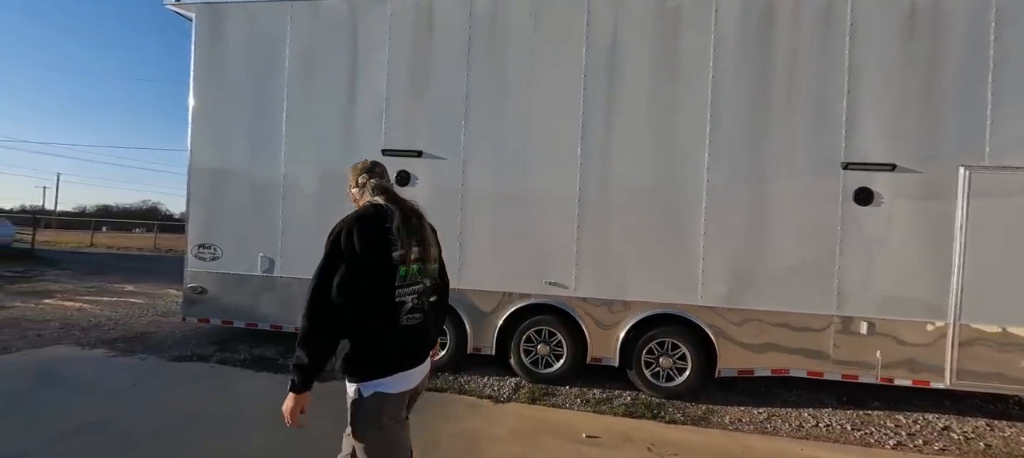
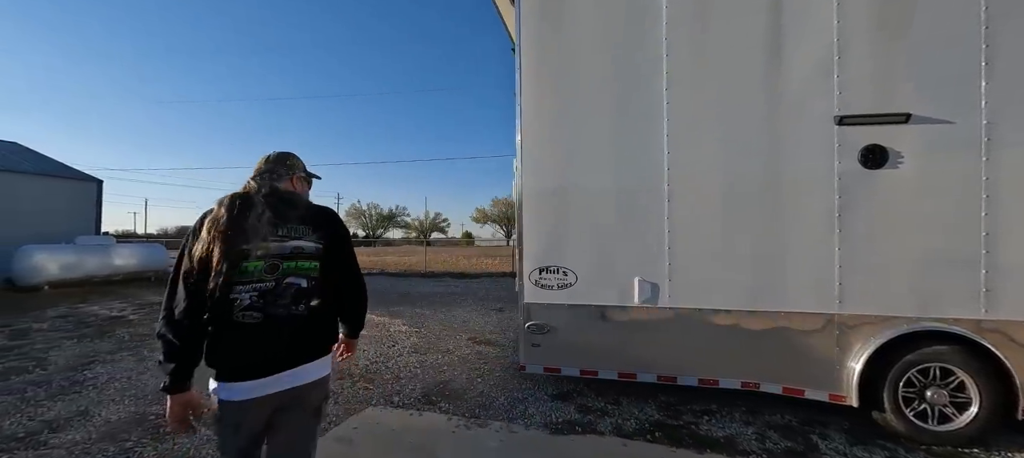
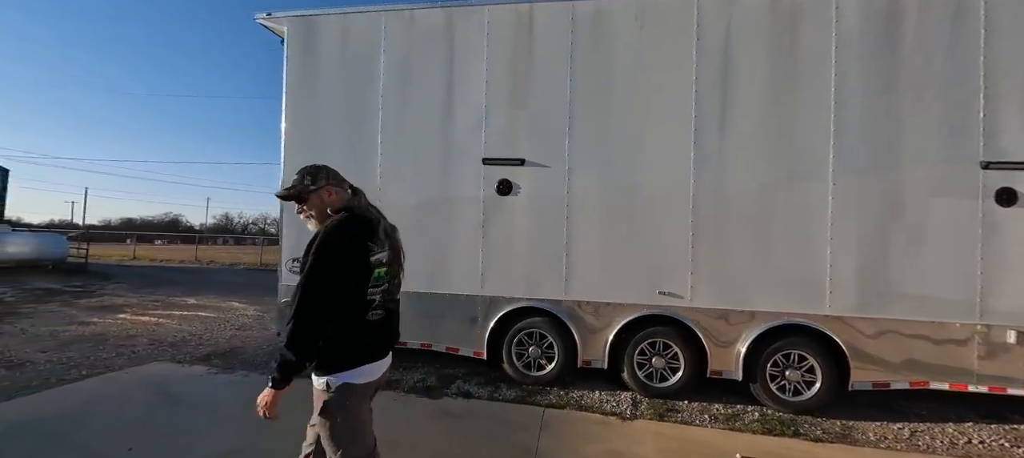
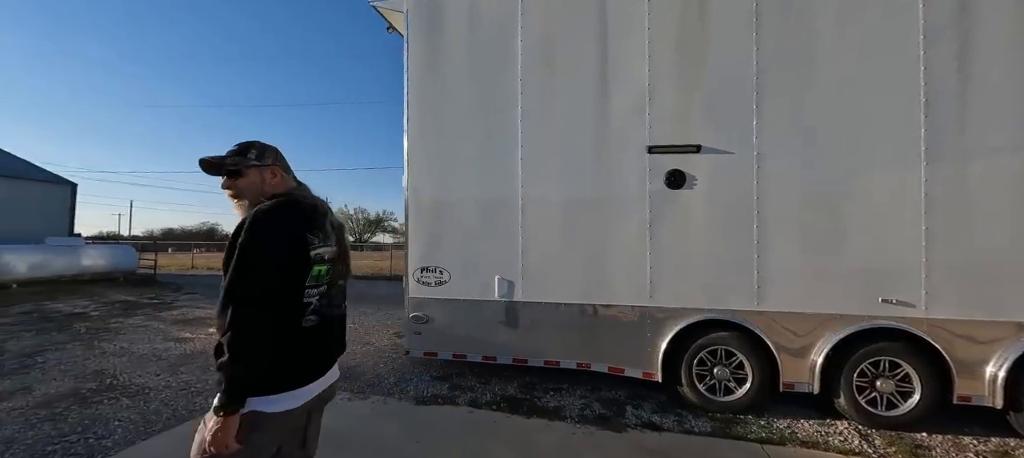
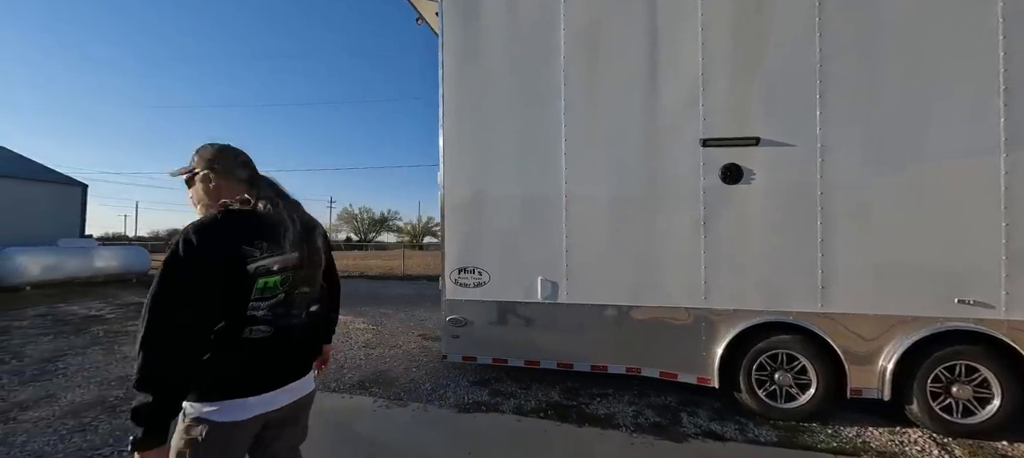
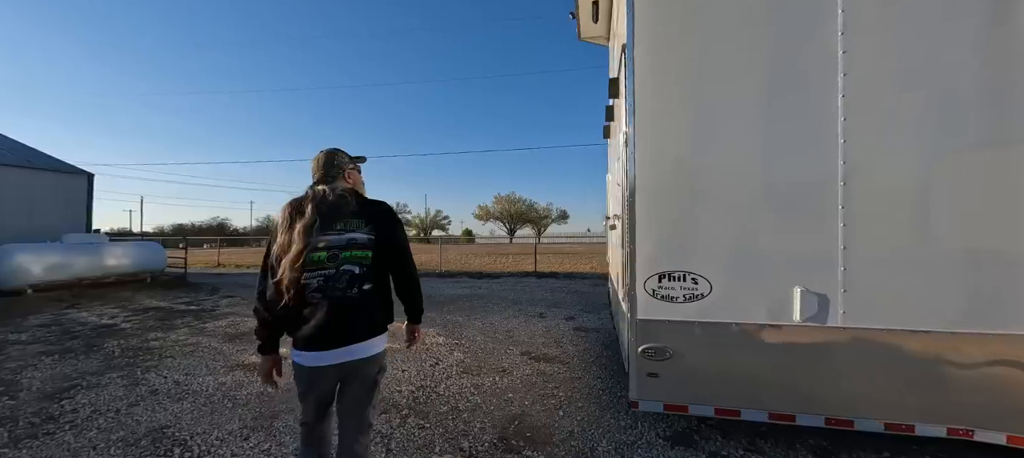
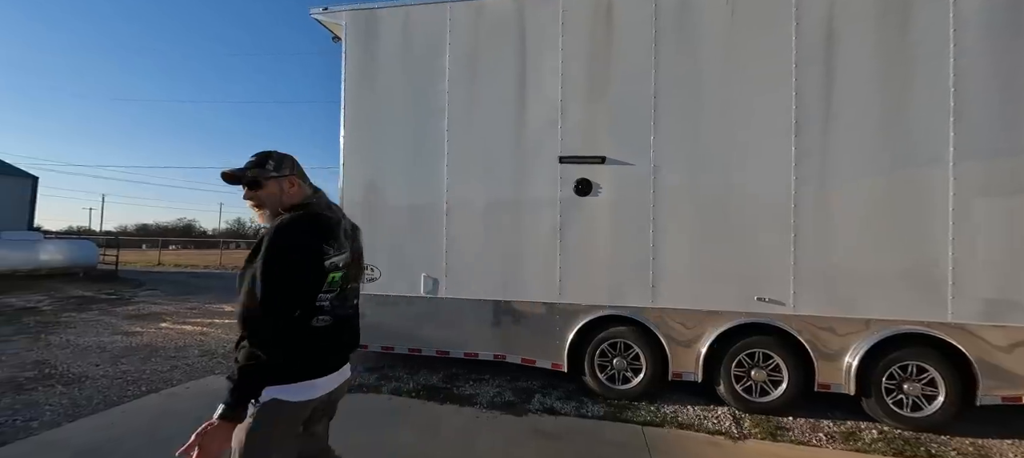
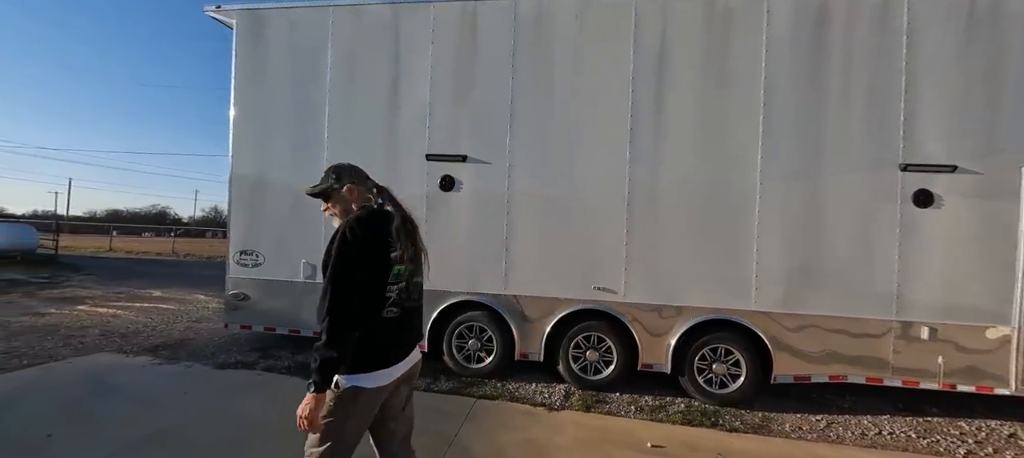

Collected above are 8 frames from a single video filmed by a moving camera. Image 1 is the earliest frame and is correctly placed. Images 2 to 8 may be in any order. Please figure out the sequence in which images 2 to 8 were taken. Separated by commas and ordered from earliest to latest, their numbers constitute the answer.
8, 3, 7, 4, 5, 2, 6
